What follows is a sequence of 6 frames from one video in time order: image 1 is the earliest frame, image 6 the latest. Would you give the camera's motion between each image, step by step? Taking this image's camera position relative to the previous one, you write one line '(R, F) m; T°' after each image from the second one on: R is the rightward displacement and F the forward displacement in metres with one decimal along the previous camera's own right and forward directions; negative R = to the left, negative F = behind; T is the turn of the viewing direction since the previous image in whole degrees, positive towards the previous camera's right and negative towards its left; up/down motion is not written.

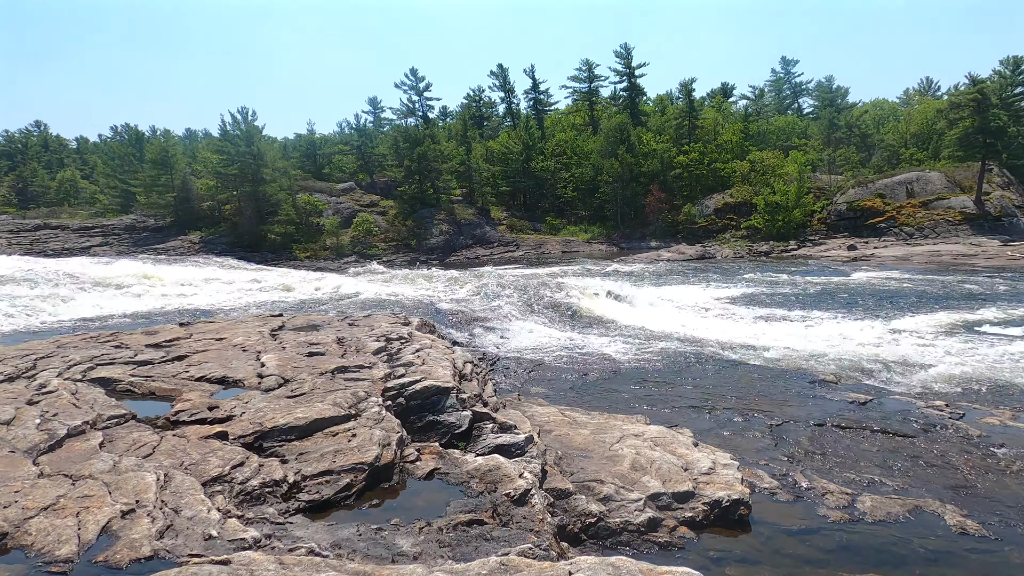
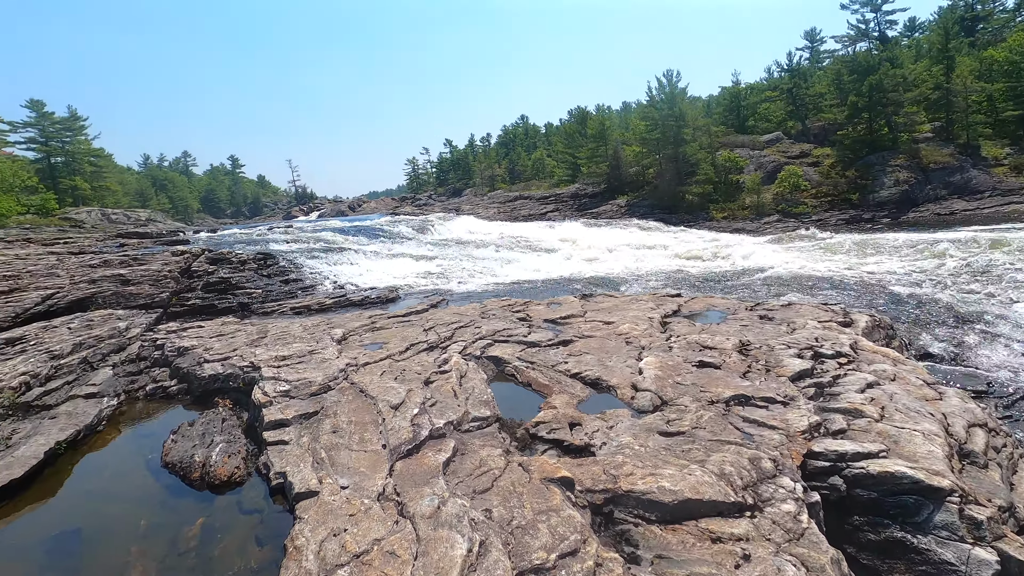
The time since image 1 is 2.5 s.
(-0.7, +2.5) m; -43°
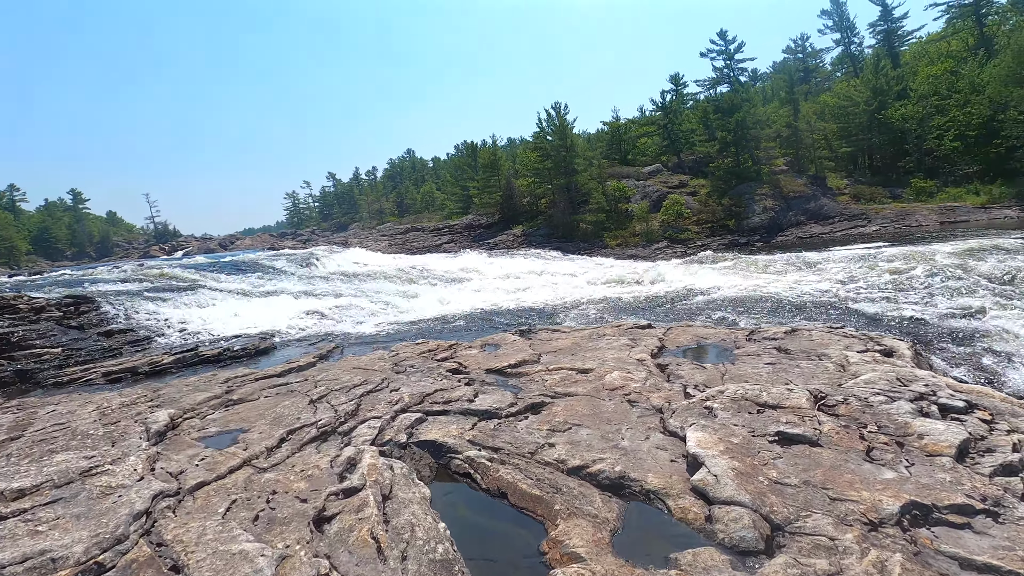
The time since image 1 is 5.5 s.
(-0.5, +3.1) m; +12°
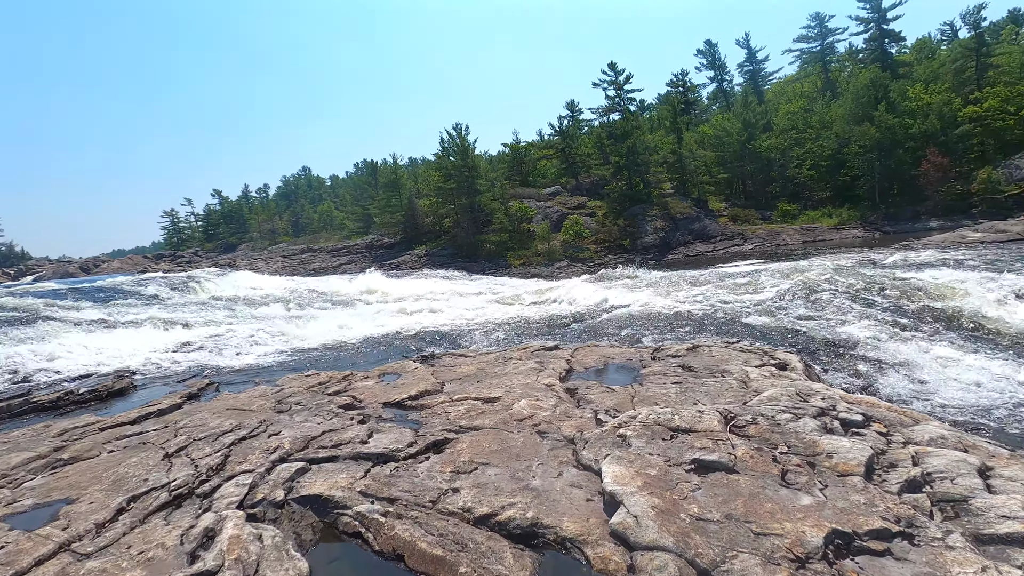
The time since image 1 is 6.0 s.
(+0.1, +0.5) m; +10°
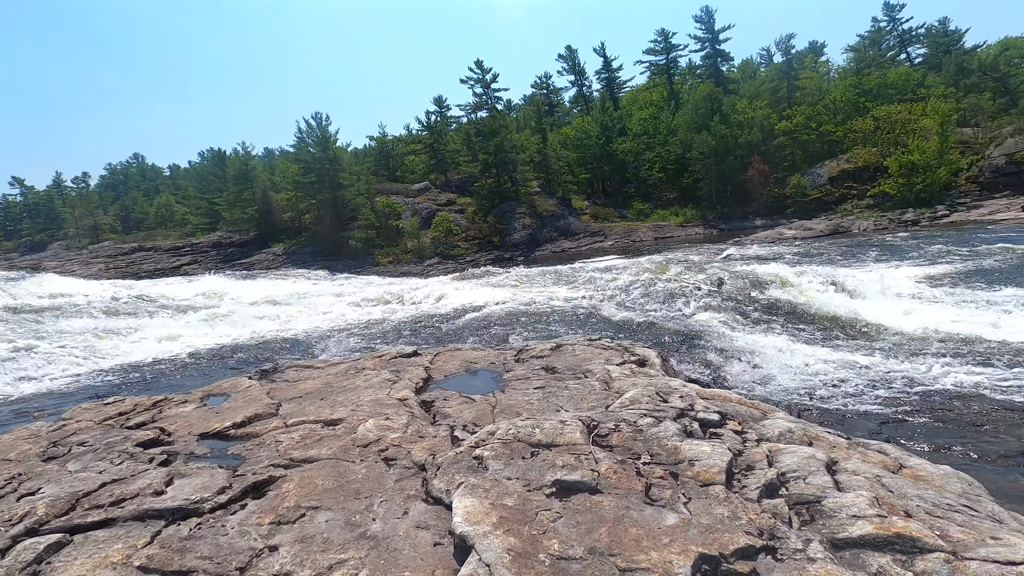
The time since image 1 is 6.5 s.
(+0.3, +0.6) m; +14°
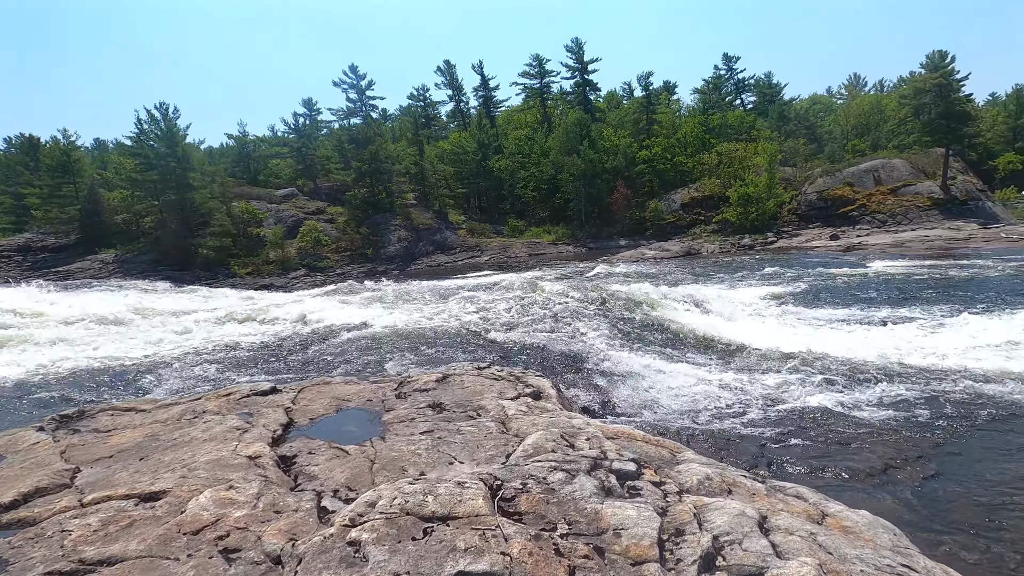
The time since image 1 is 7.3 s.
(-0.1, +0.8) m; +13°
